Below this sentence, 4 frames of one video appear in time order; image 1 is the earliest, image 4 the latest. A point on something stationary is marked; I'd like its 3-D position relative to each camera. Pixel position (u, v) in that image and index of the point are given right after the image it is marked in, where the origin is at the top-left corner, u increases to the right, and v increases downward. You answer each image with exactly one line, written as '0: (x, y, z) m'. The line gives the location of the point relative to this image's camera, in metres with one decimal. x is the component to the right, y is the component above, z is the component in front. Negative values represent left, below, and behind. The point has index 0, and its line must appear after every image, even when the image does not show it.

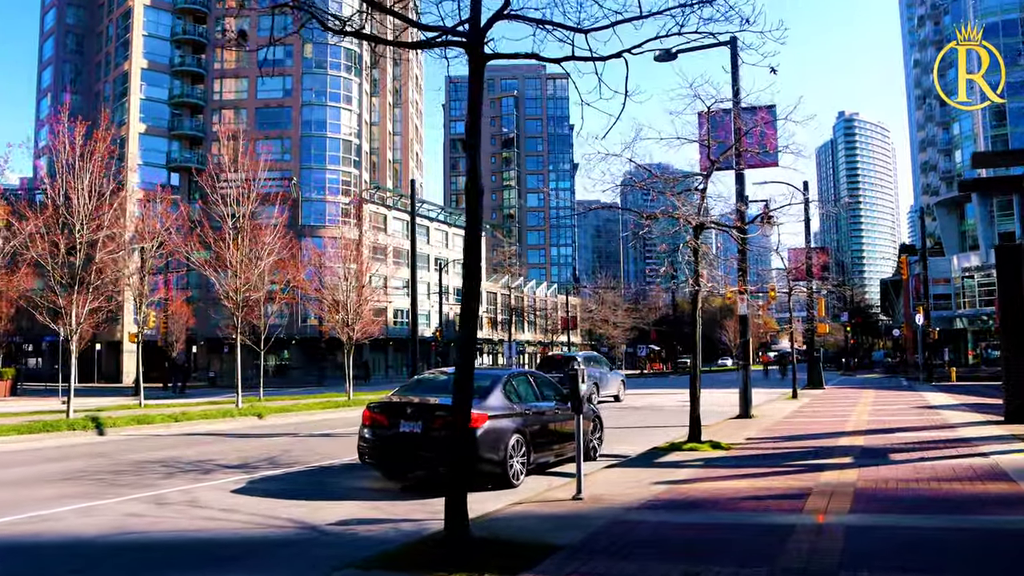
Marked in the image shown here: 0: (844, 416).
0: (+7.1, -2.7, +16.7) m
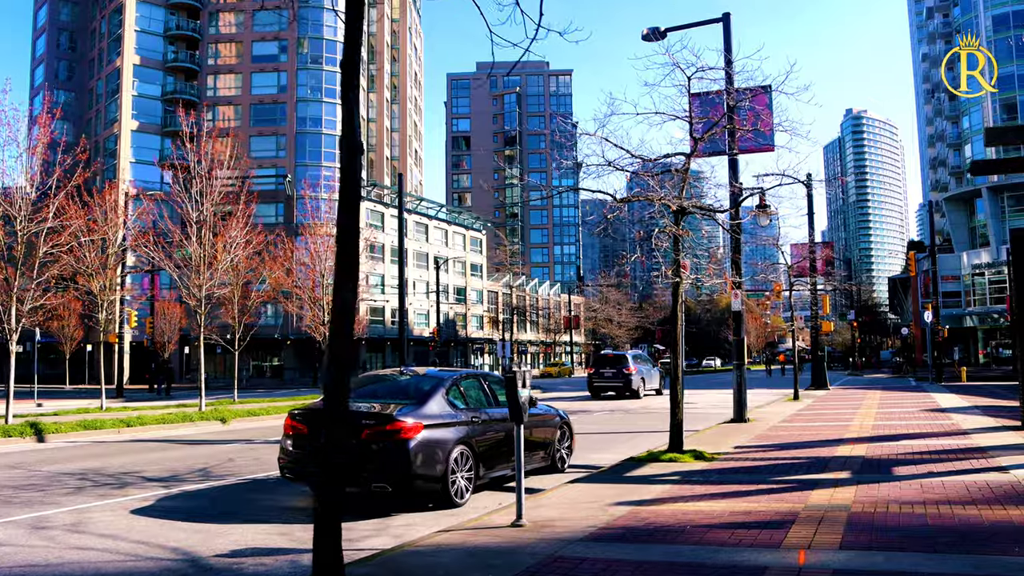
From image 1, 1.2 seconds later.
0: (+6.6, -2.6, +15.4) m
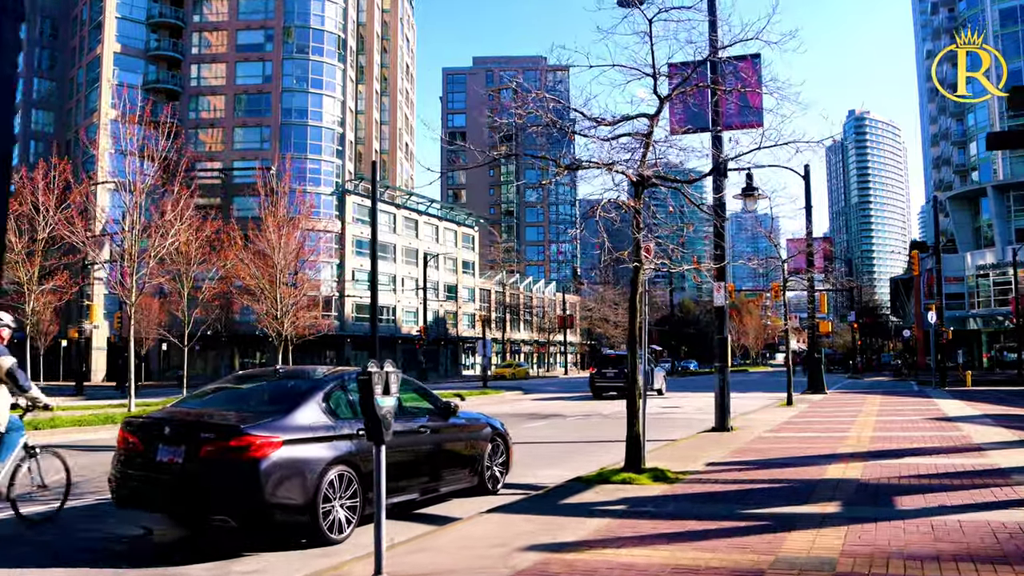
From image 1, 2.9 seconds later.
0: (+5.7, -2.5, +13.6) m
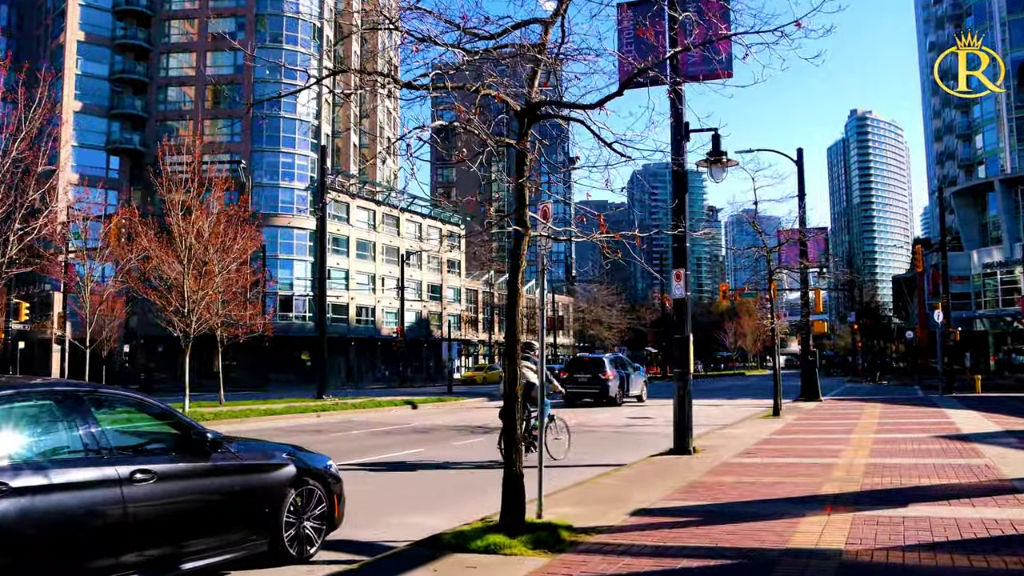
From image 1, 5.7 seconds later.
0: (+4.4, -2.3, +10.9) m
